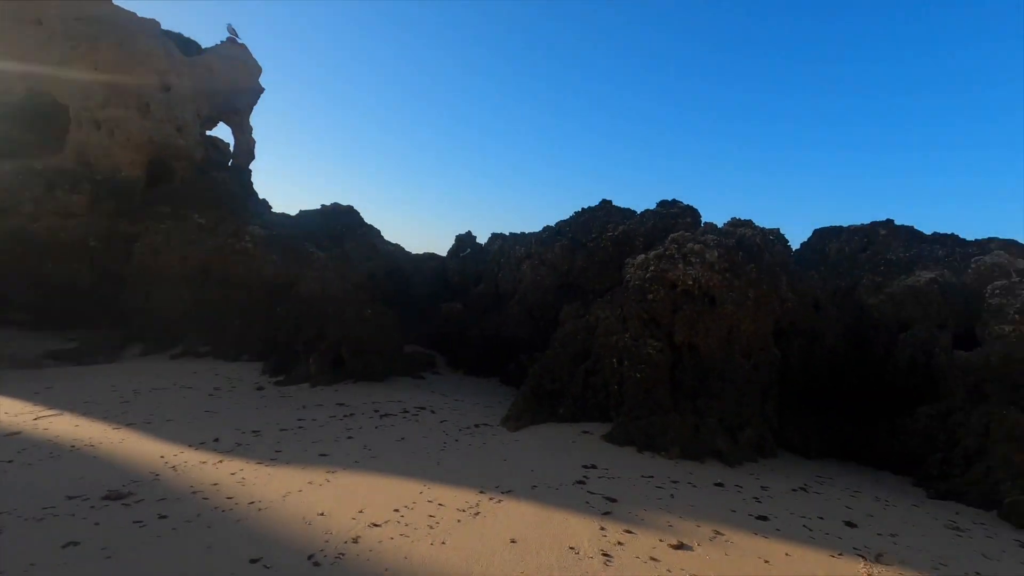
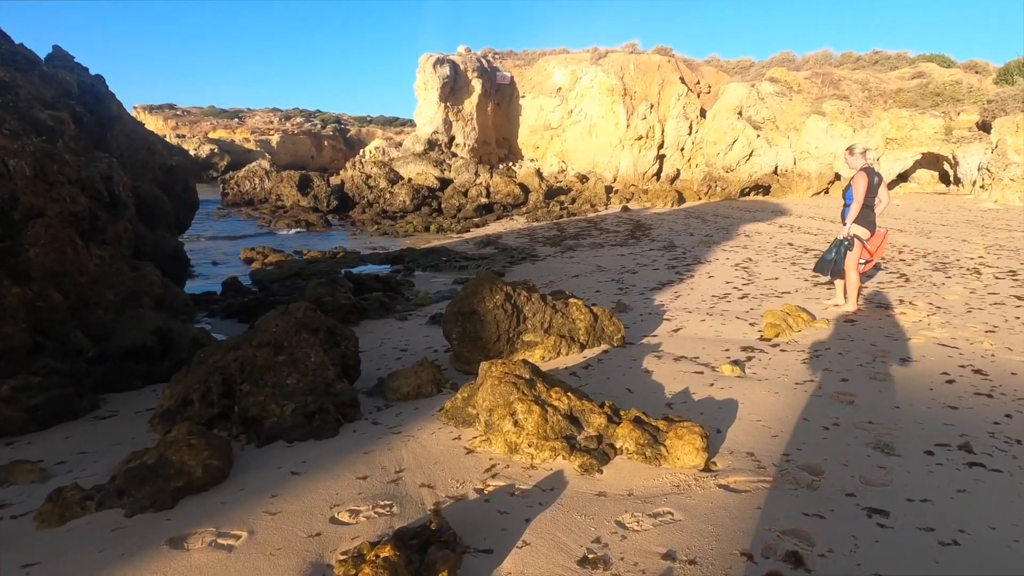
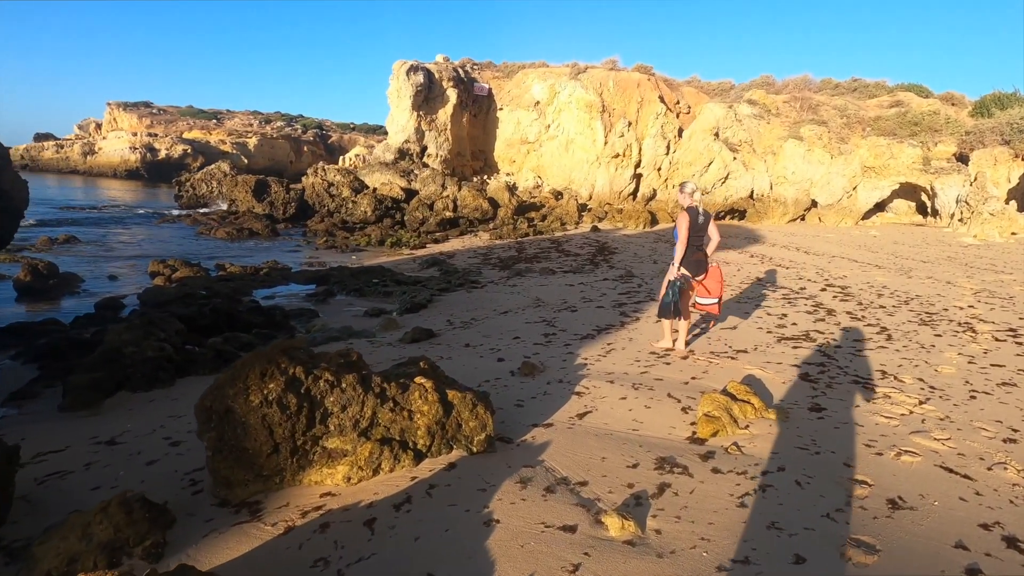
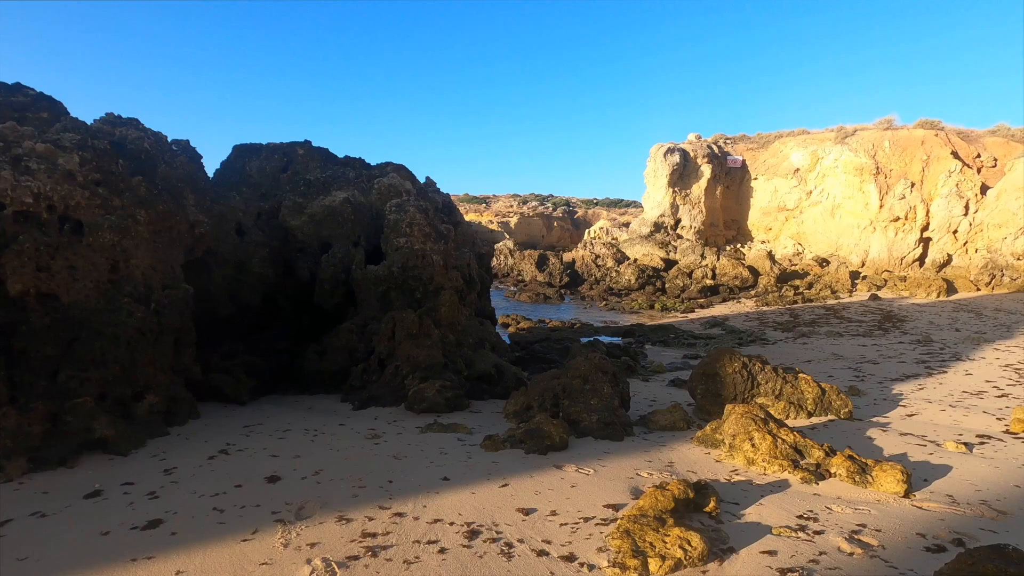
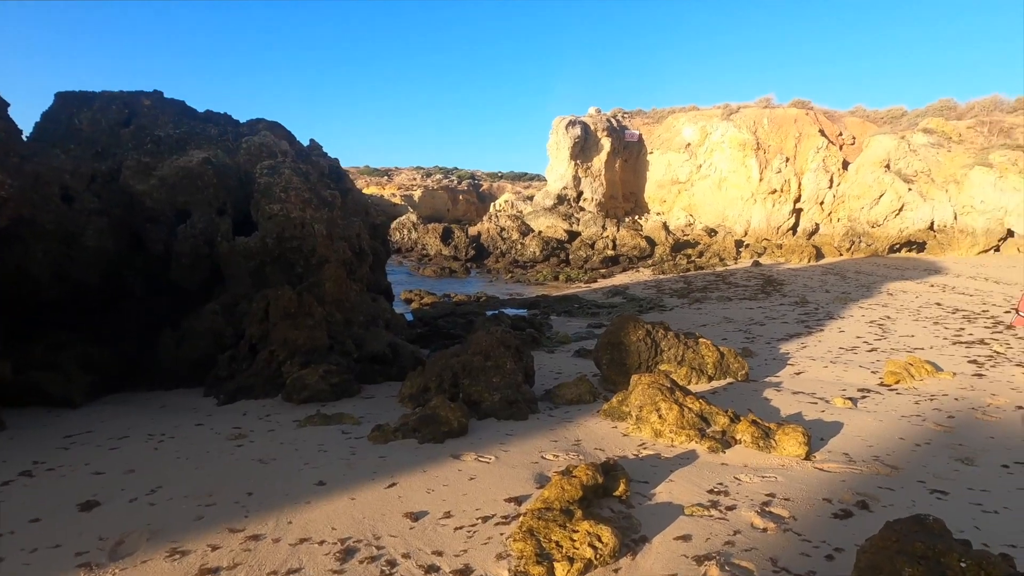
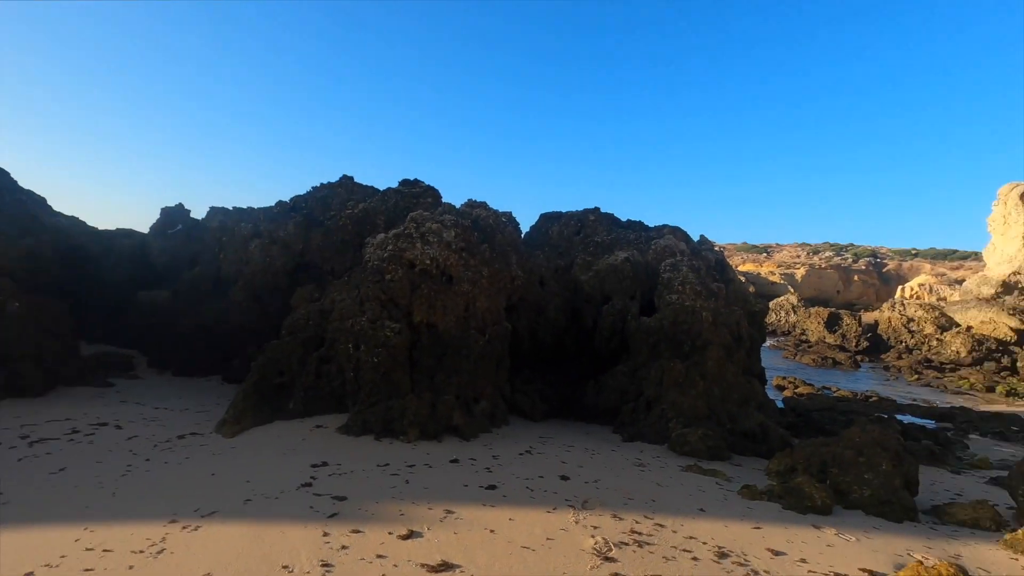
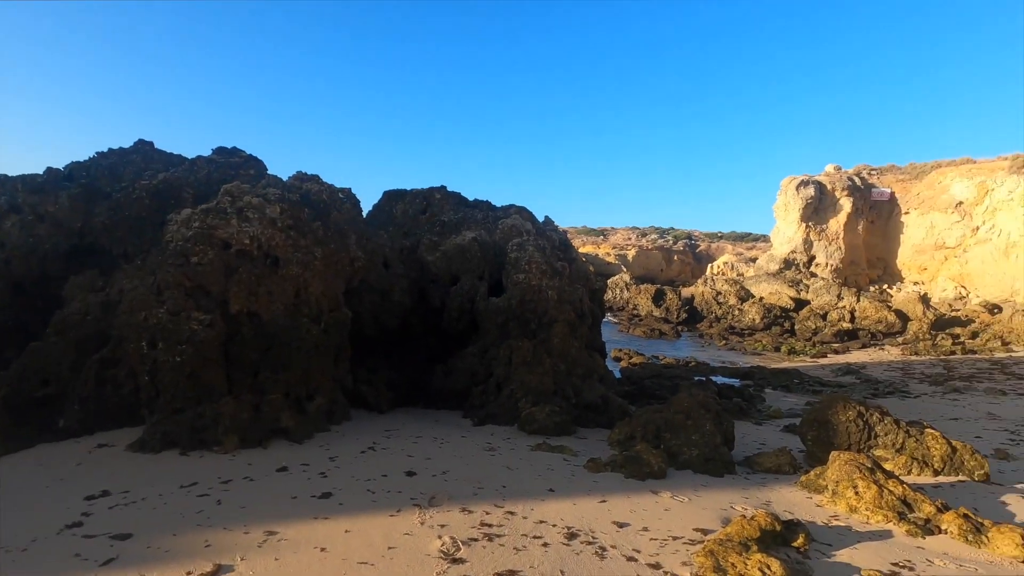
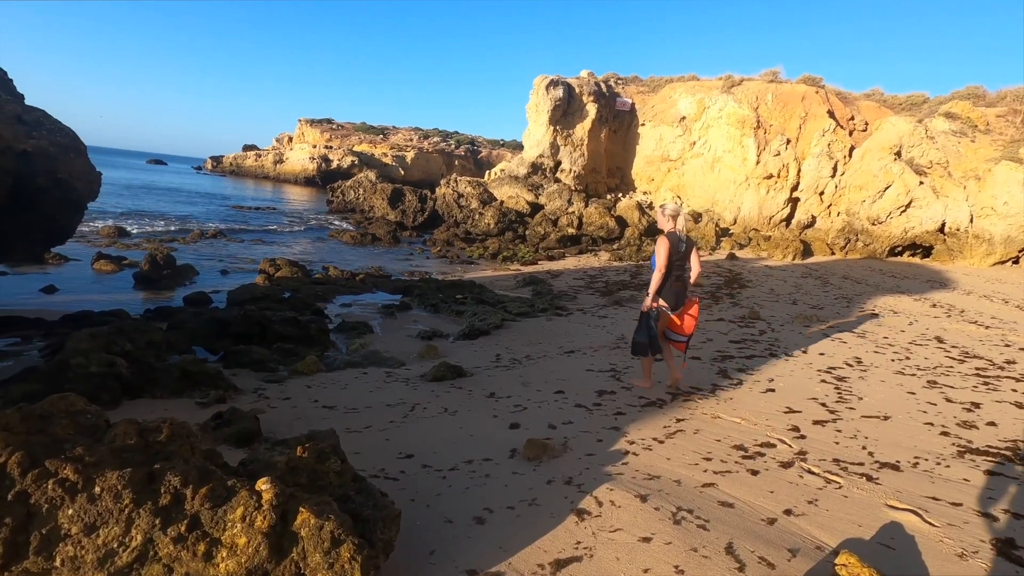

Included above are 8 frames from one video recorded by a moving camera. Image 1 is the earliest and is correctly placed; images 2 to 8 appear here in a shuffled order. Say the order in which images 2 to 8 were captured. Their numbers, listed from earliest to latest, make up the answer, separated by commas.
6, 7, 4, 5, 2, 3, 8
